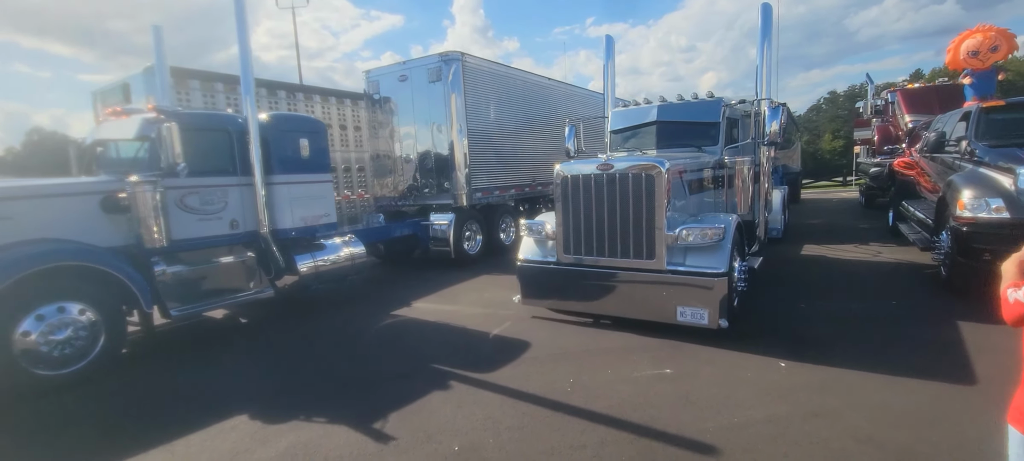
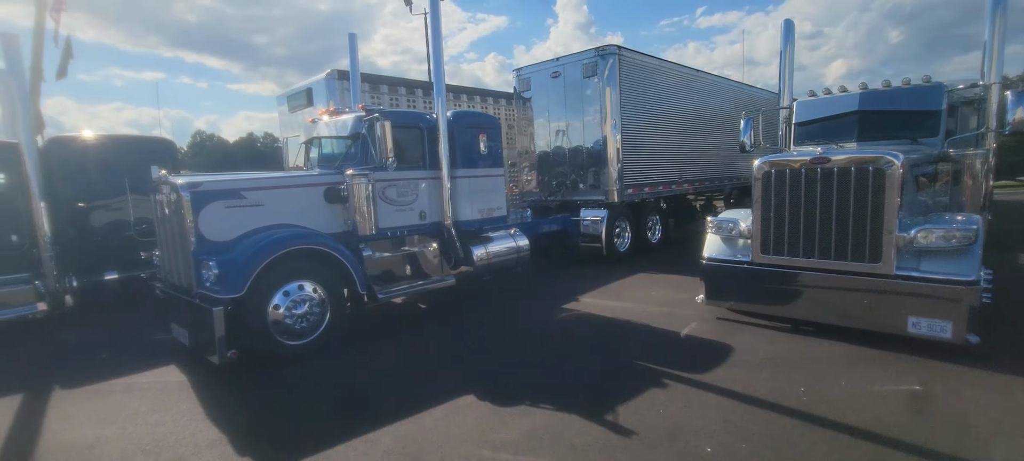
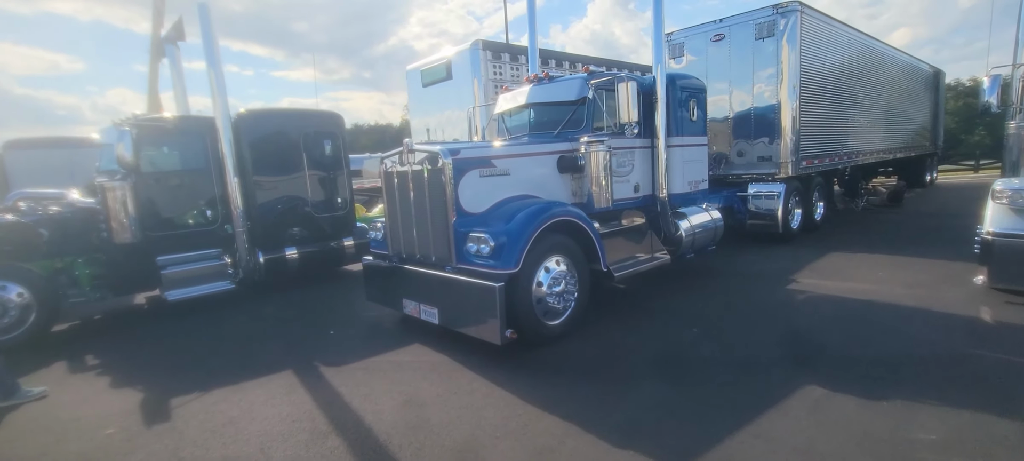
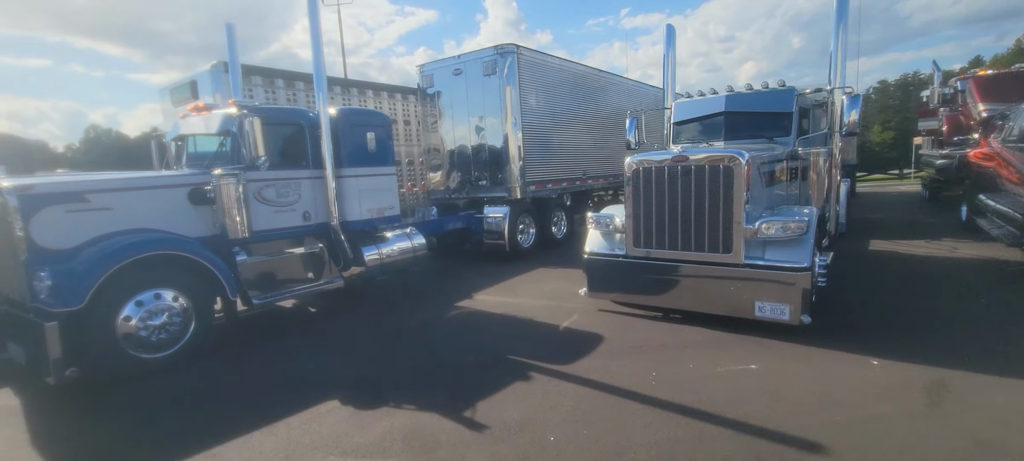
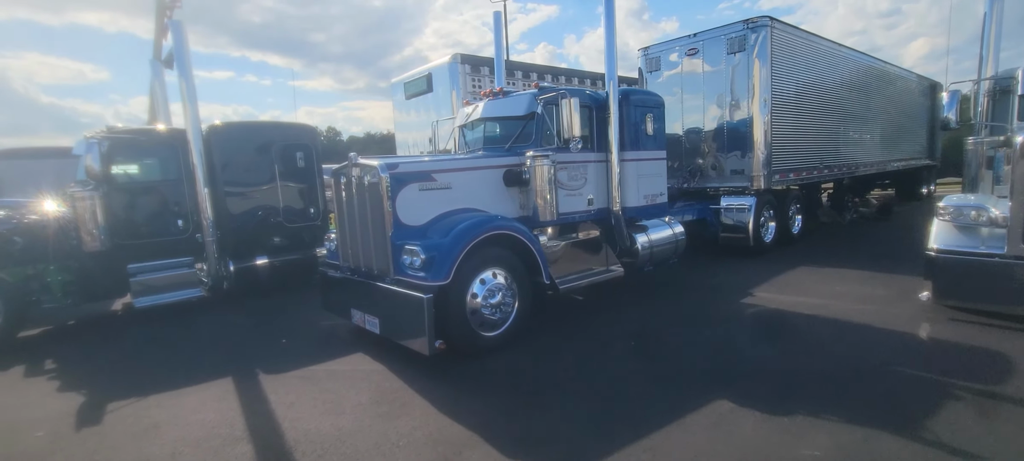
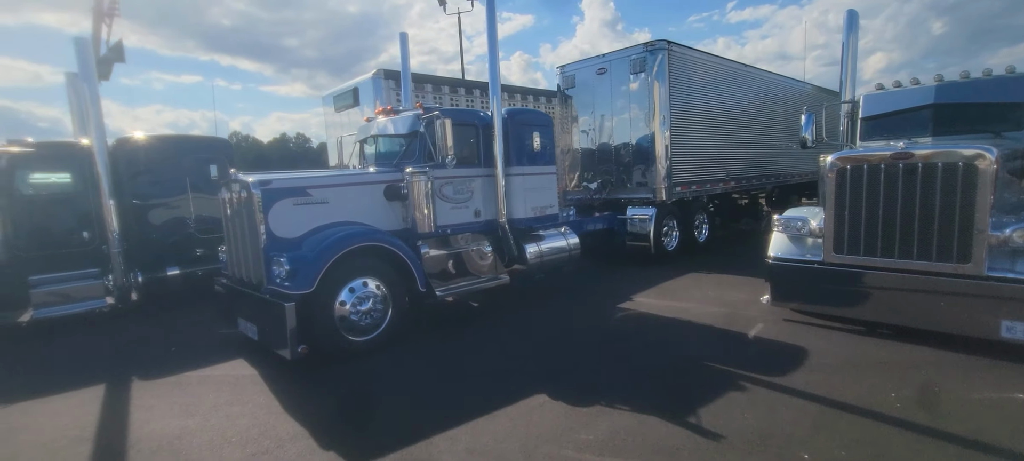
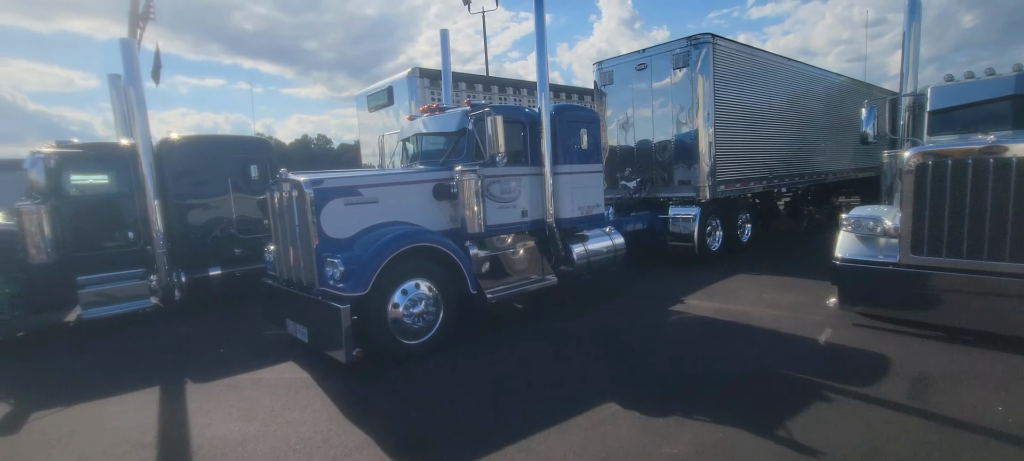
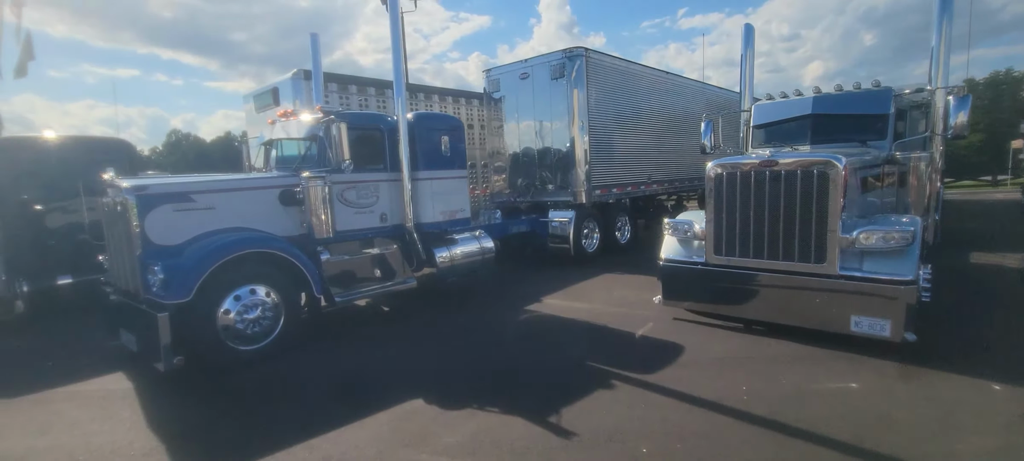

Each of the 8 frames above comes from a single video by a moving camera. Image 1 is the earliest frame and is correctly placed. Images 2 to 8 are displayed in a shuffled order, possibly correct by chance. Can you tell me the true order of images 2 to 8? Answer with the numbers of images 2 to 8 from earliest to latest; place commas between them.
4, 8, 2, 6, 7, 5, 3
